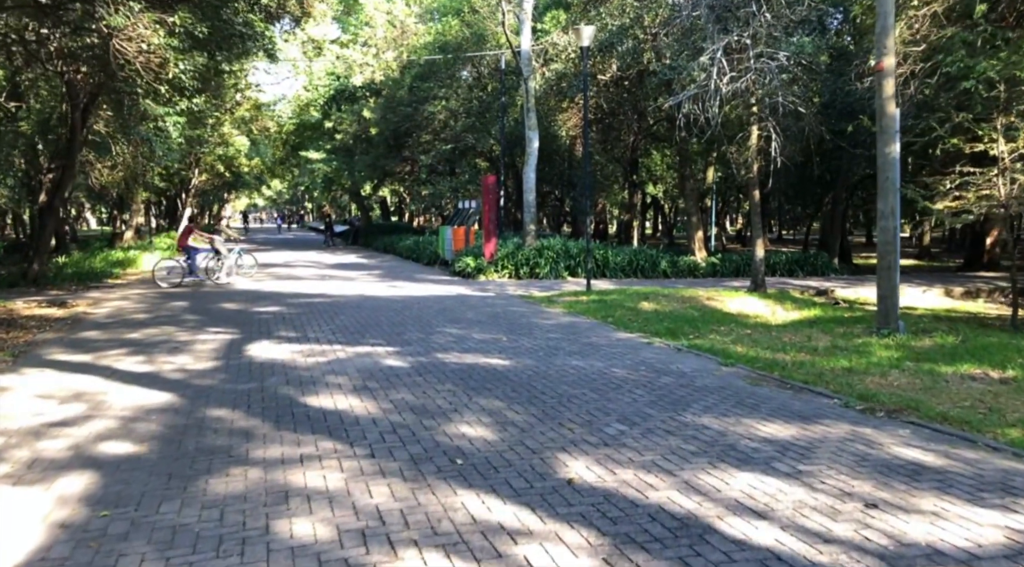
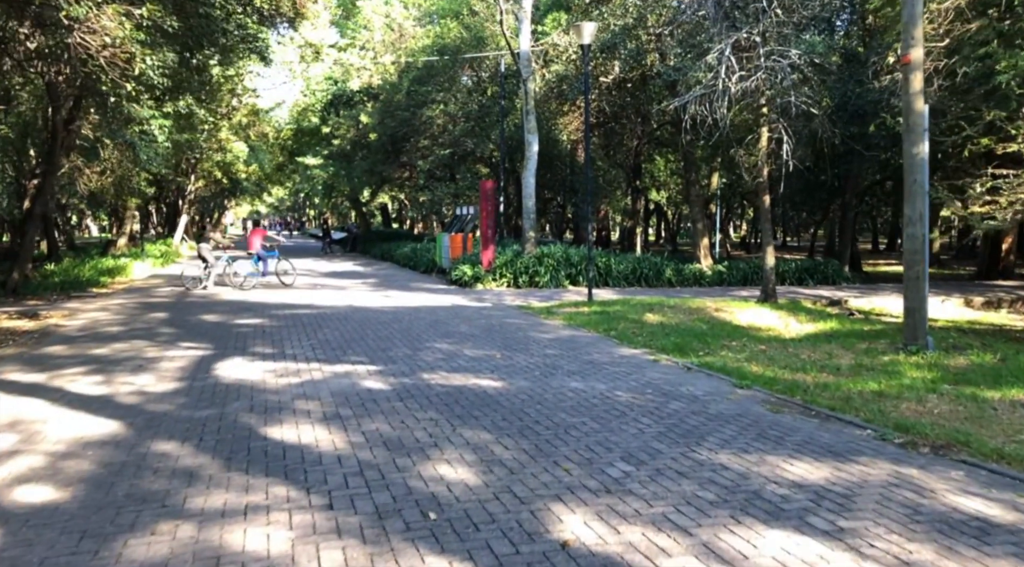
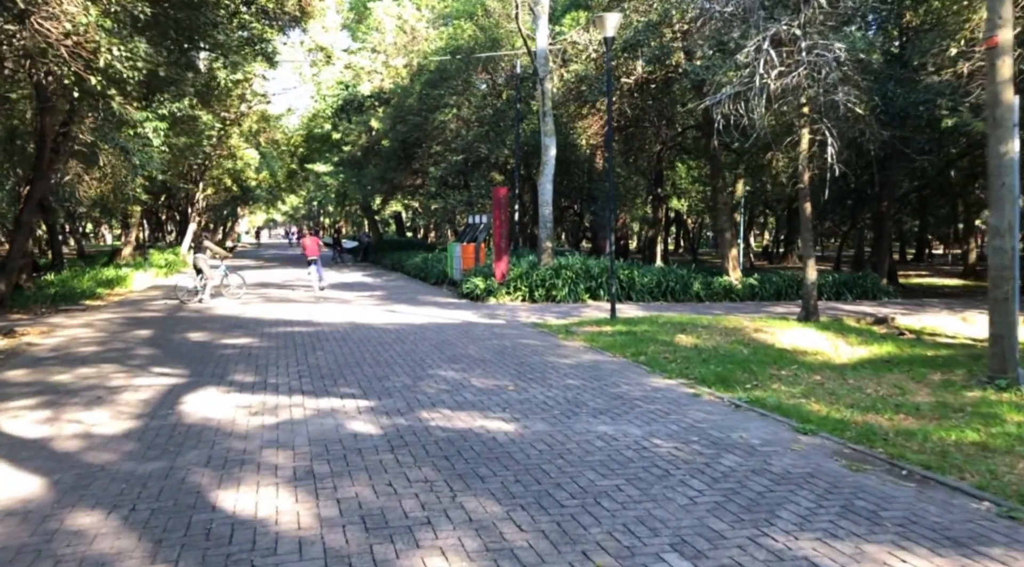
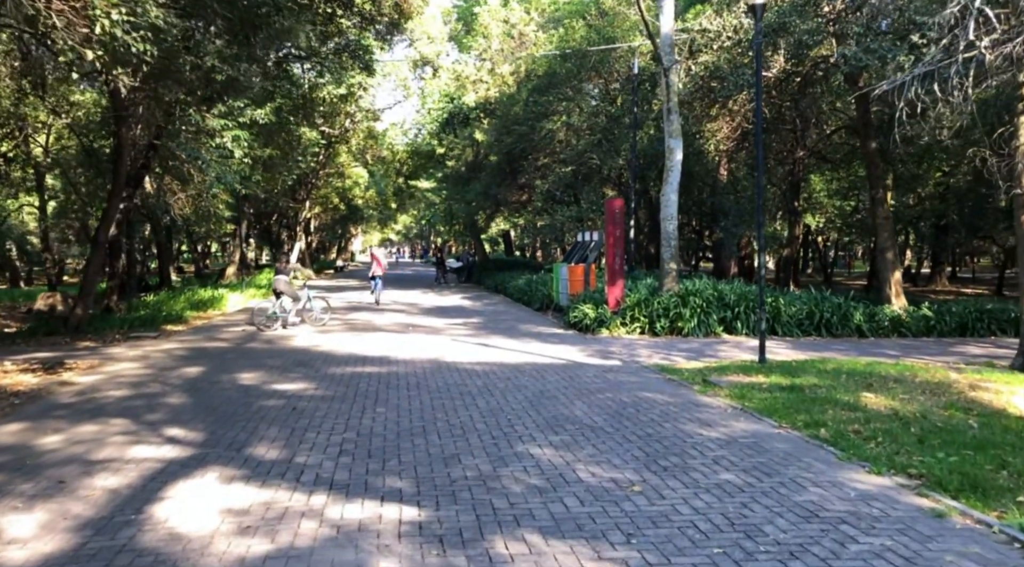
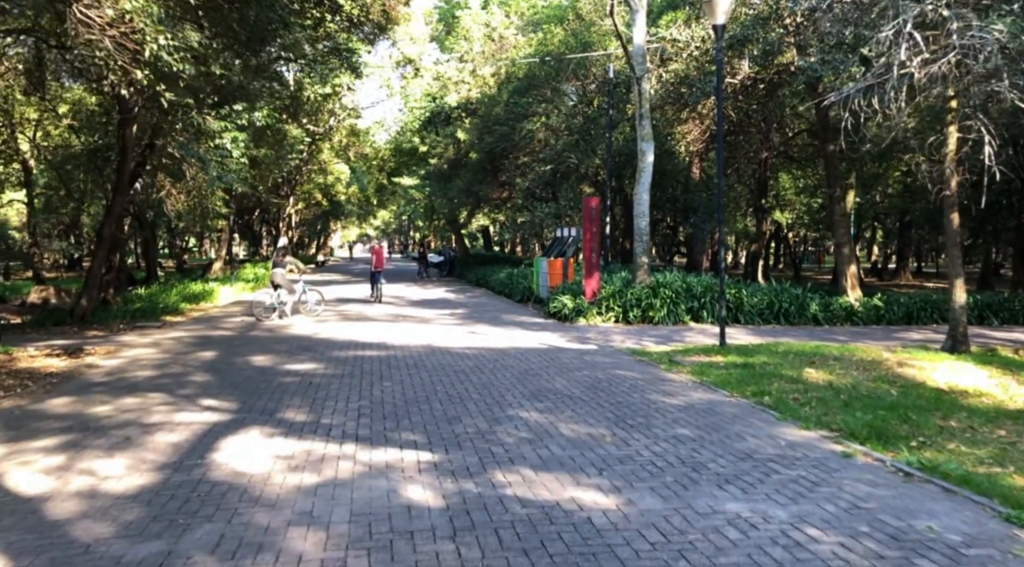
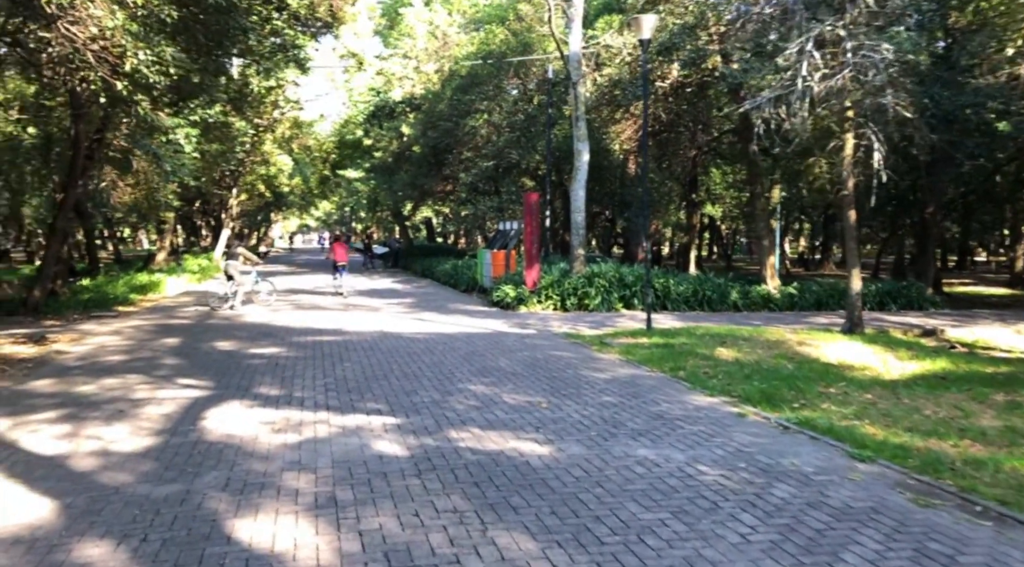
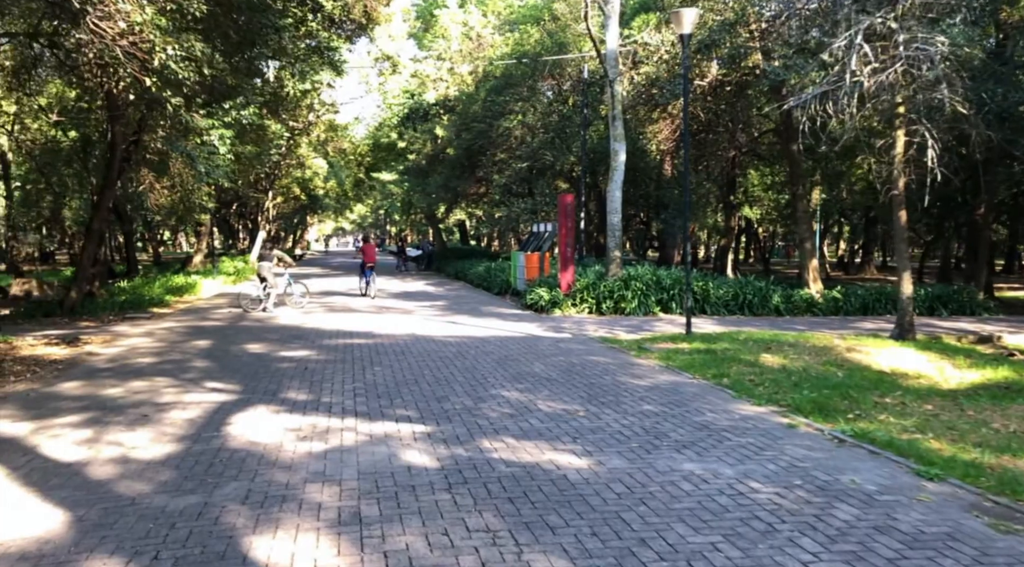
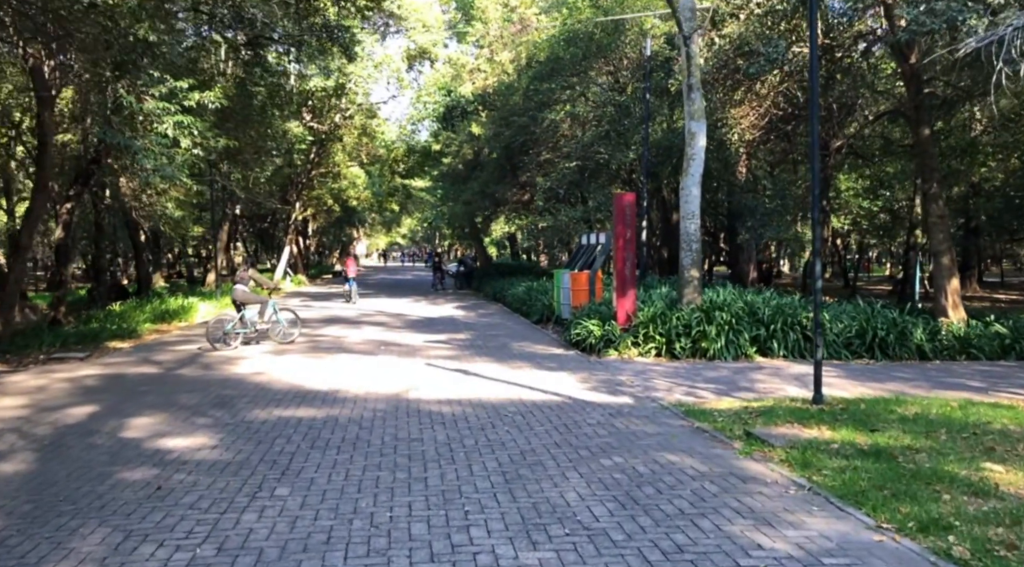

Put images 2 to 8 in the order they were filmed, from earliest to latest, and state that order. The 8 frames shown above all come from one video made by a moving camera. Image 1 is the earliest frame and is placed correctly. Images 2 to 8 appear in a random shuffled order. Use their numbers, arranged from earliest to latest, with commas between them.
2, 3, 6, 7, 5, 4, 8
